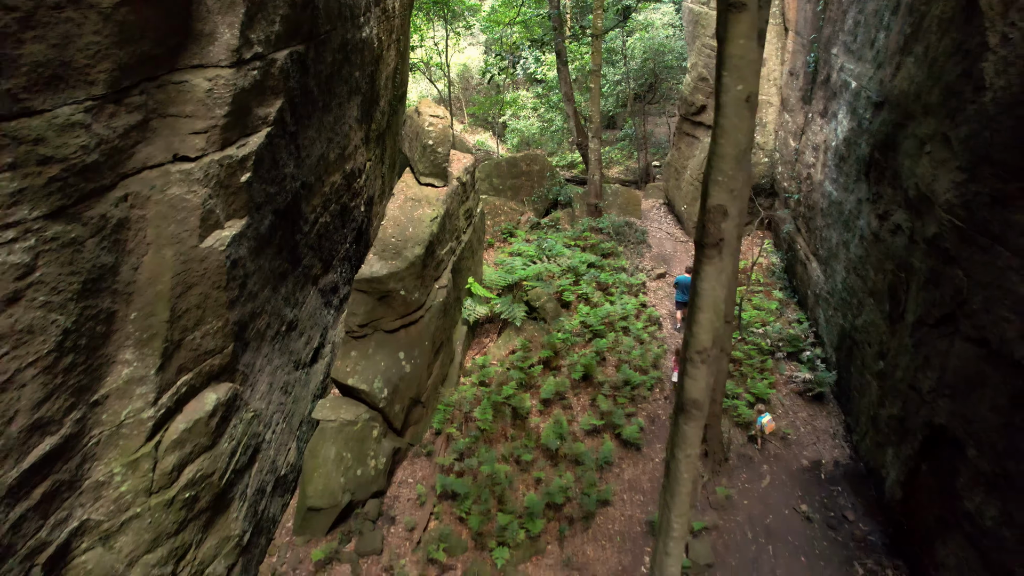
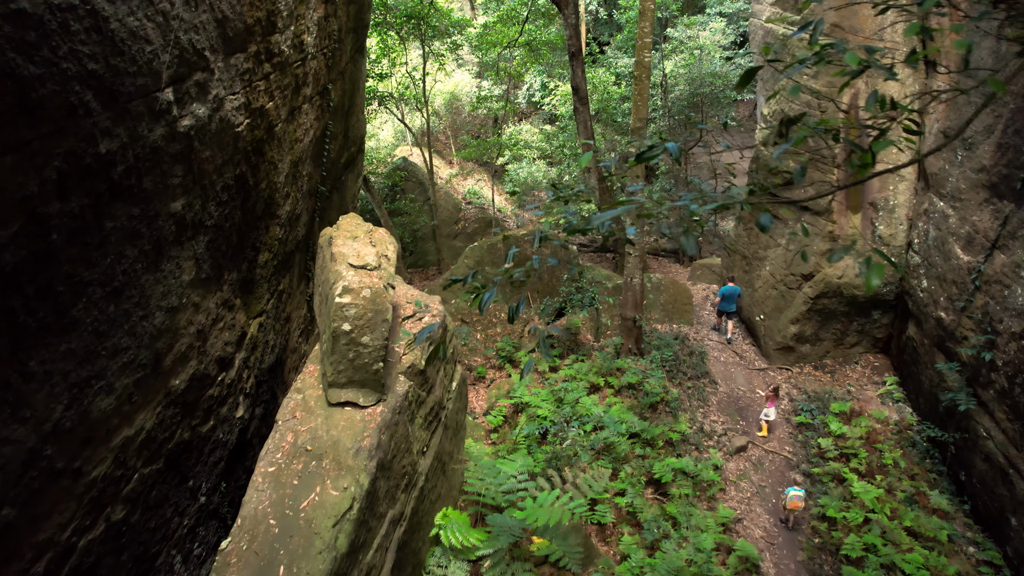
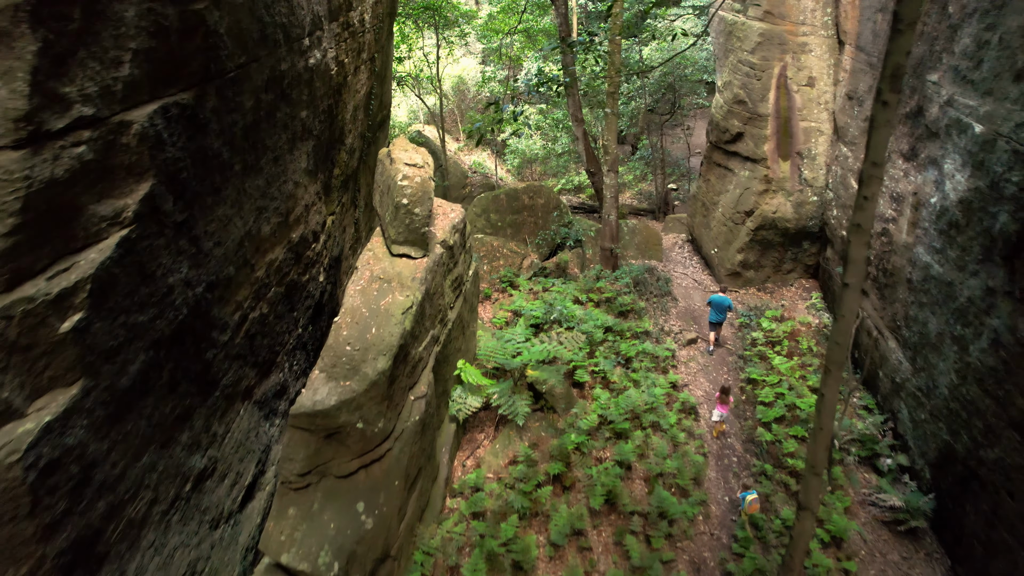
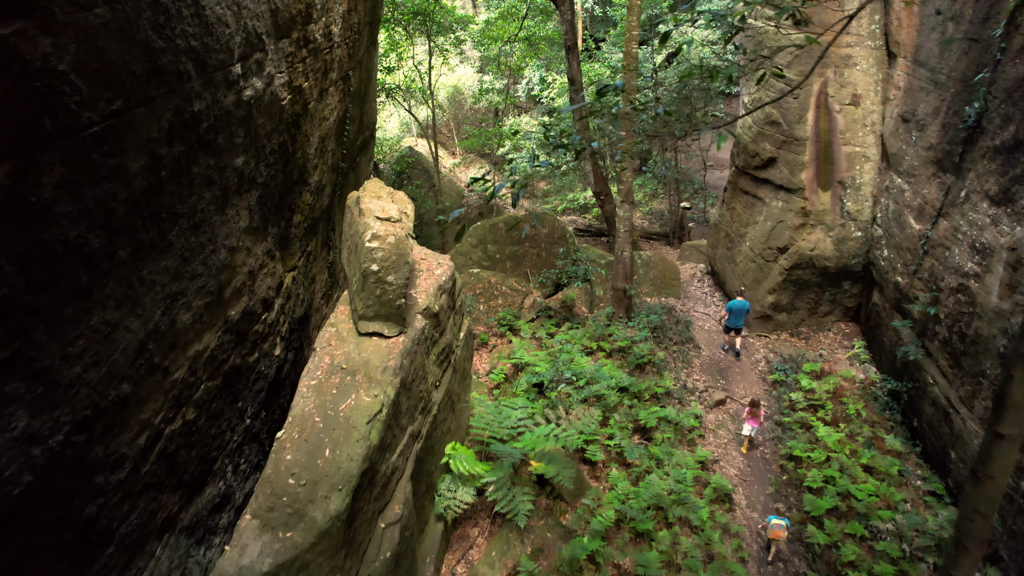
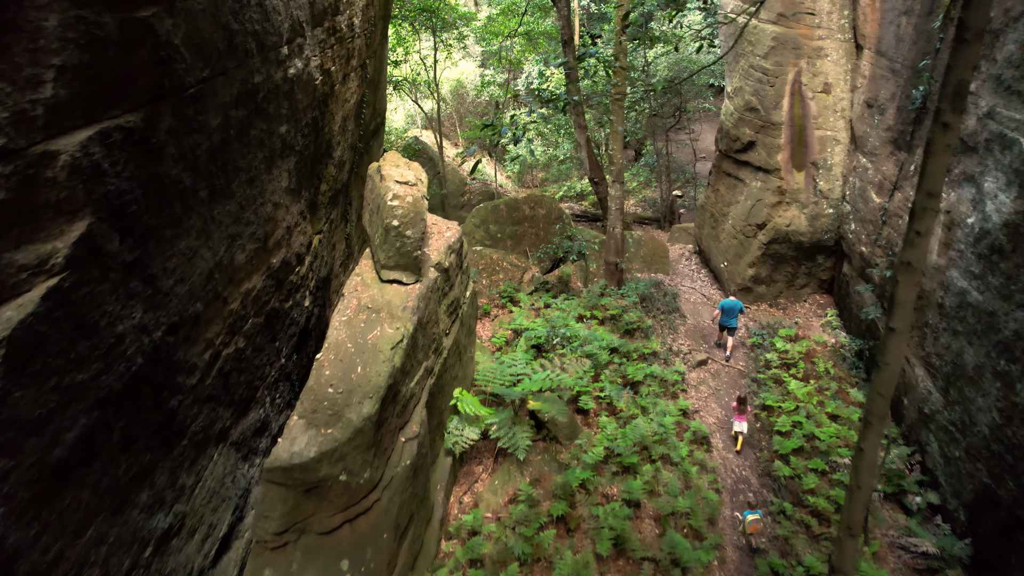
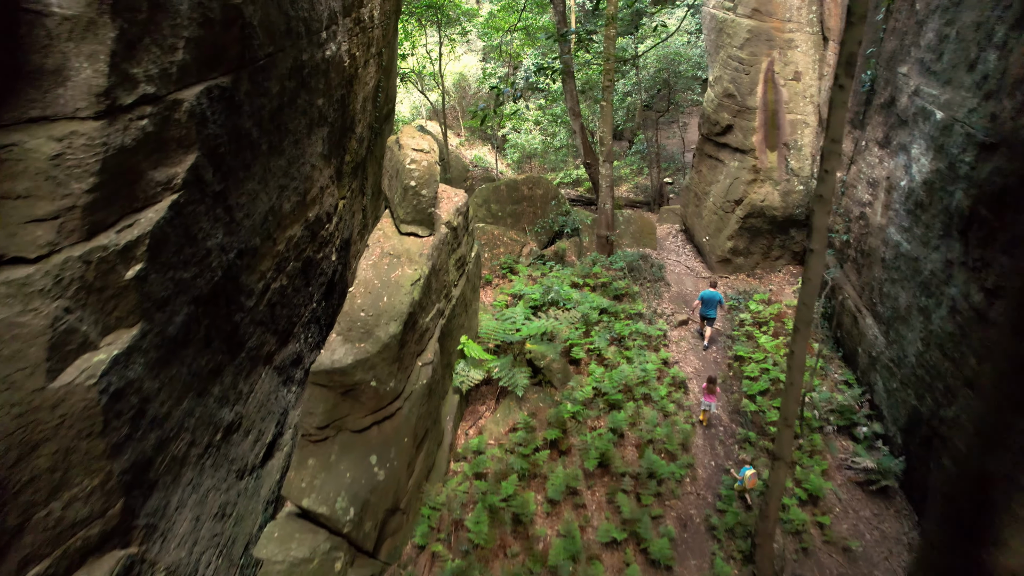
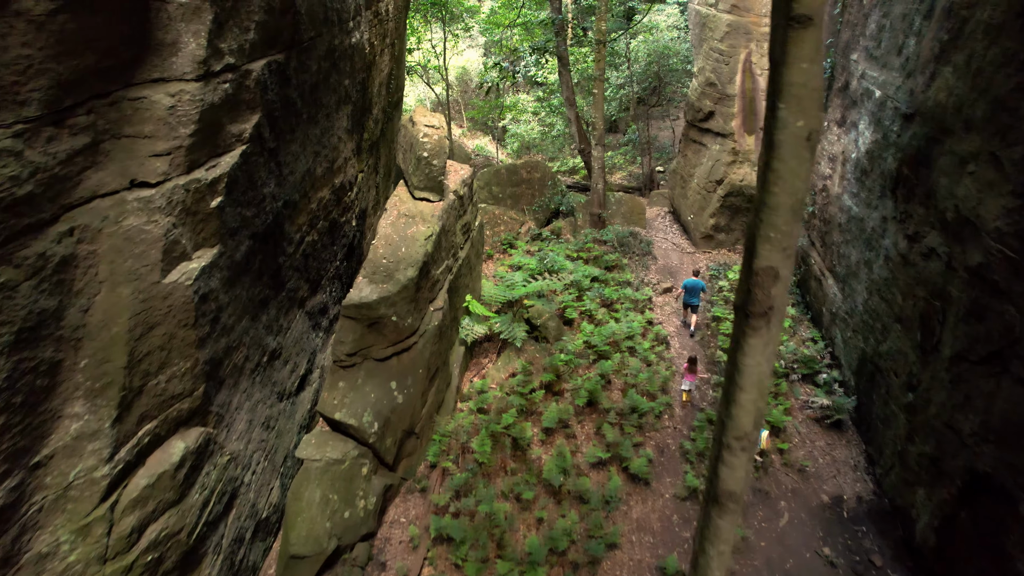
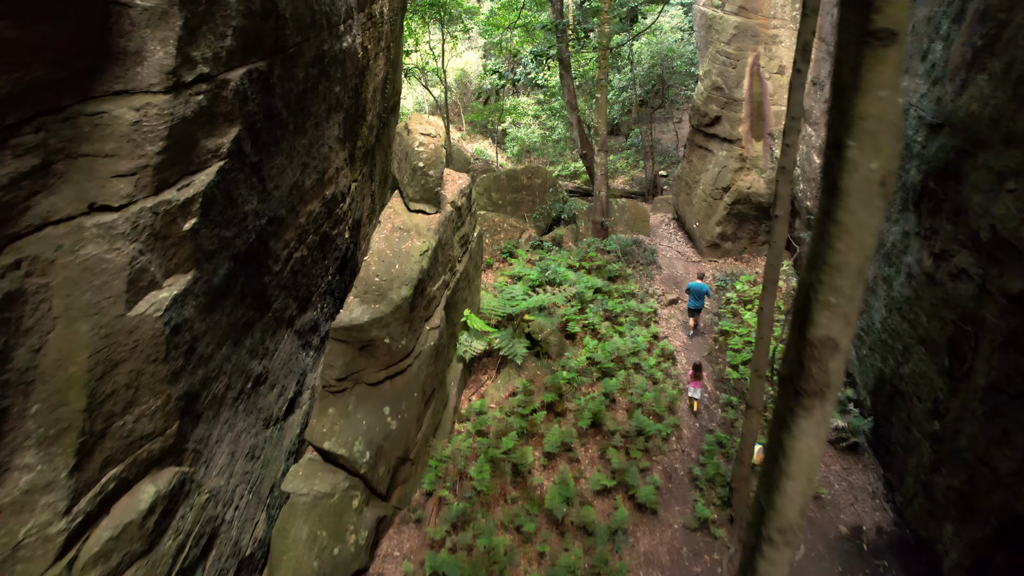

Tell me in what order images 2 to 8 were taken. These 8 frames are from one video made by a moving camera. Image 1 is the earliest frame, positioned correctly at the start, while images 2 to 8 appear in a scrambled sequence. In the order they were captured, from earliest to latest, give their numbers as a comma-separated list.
7, 8, 6, 3, 5, 4, 2
